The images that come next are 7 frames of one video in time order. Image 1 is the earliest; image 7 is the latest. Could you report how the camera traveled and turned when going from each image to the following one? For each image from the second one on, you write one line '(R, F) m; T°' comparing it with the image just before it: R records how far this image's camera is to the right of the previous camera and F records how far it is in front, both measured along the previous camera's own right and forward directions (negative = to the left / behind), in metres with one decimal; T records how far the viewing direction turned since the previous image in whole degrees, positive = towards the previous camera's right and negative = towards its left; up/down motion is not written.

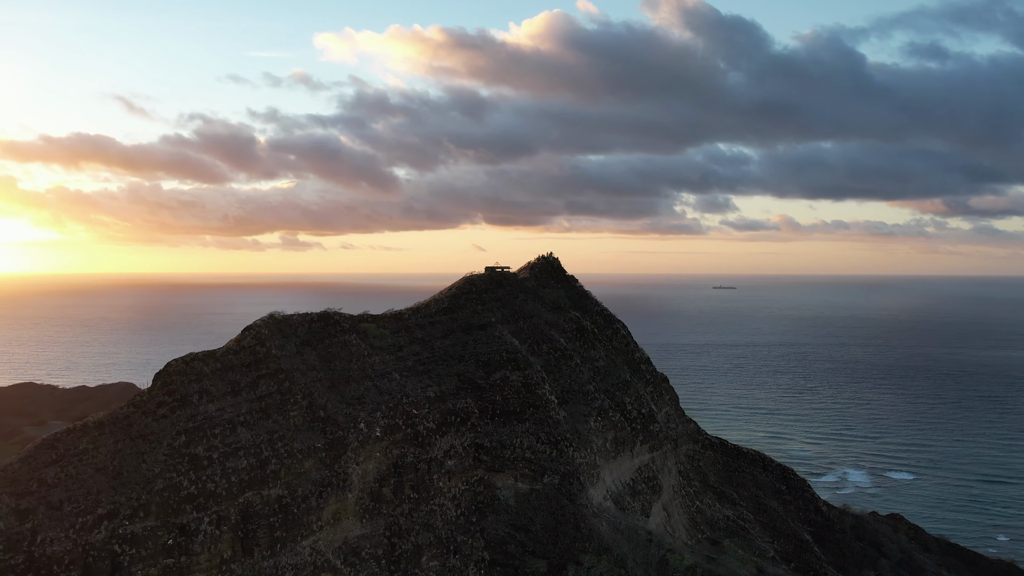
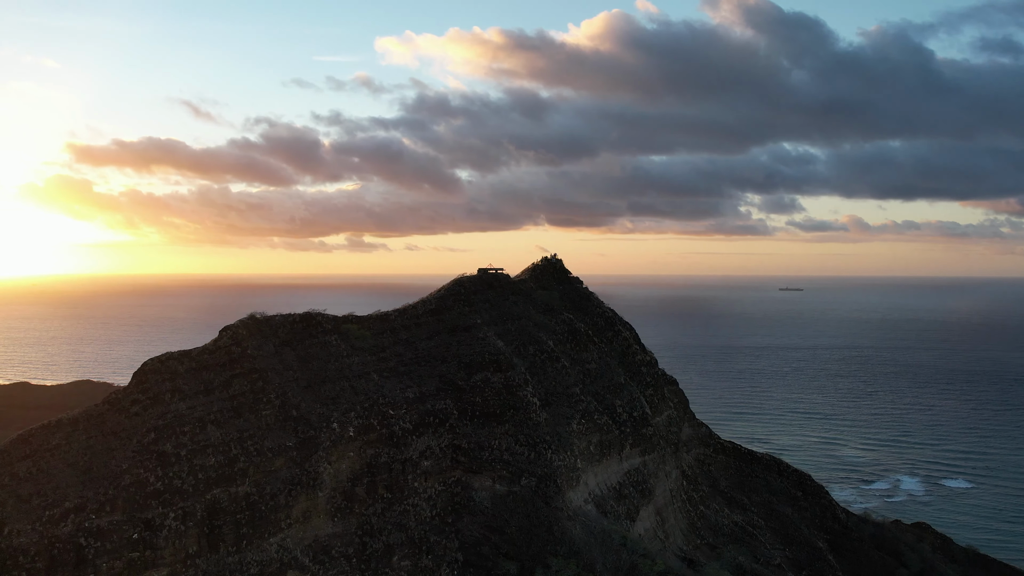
(+2.2, 0.0) m; -4°
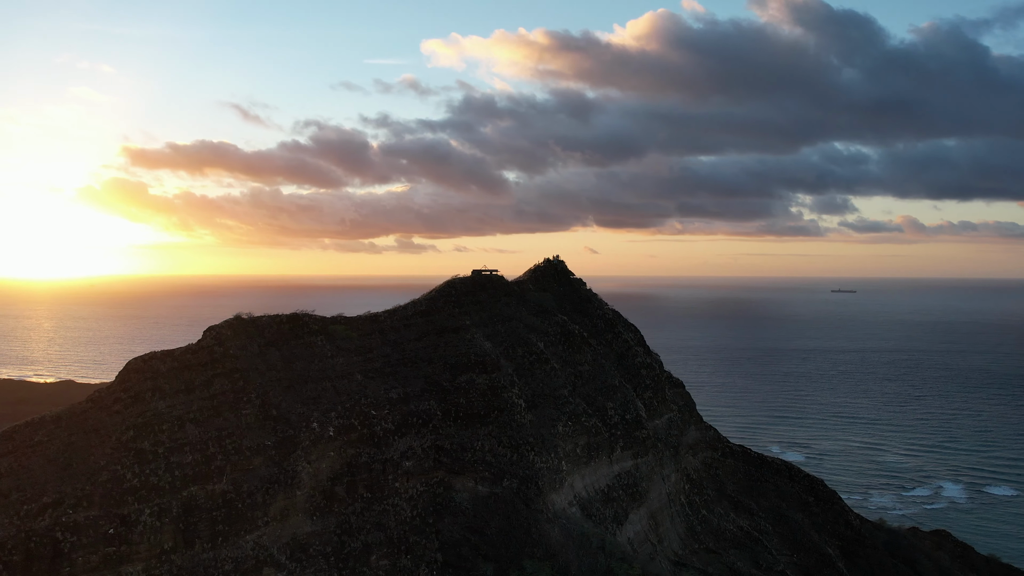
(+1.7, 0.0) m; -3°
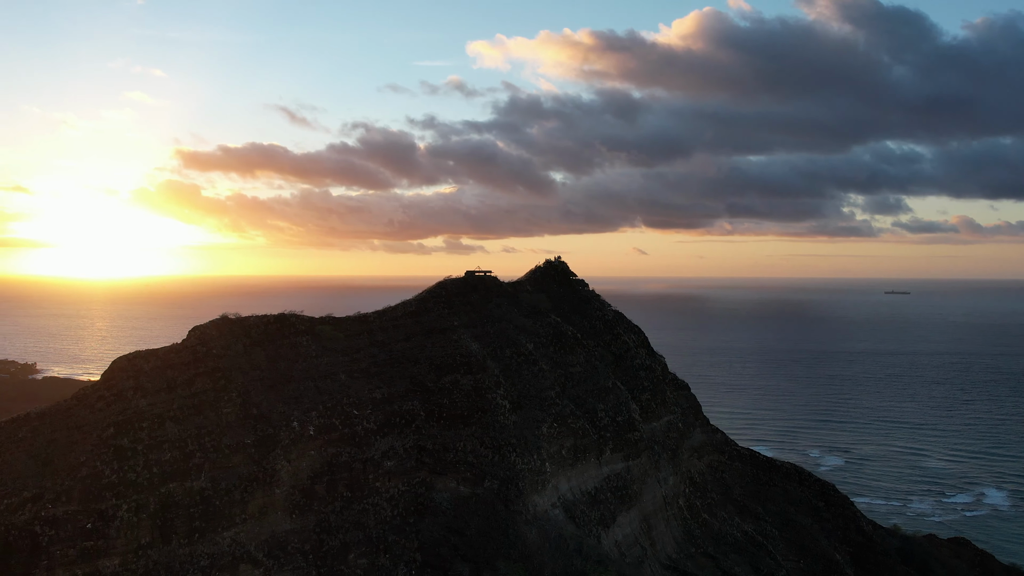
(+1.7, 0.0) m; -3°
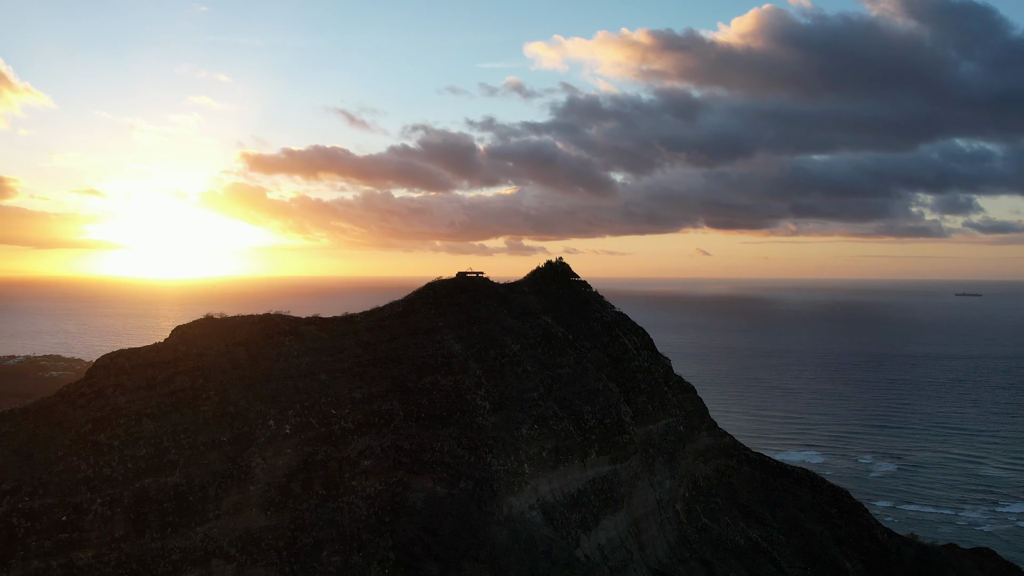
(+2.2, +0.1) m; -4°
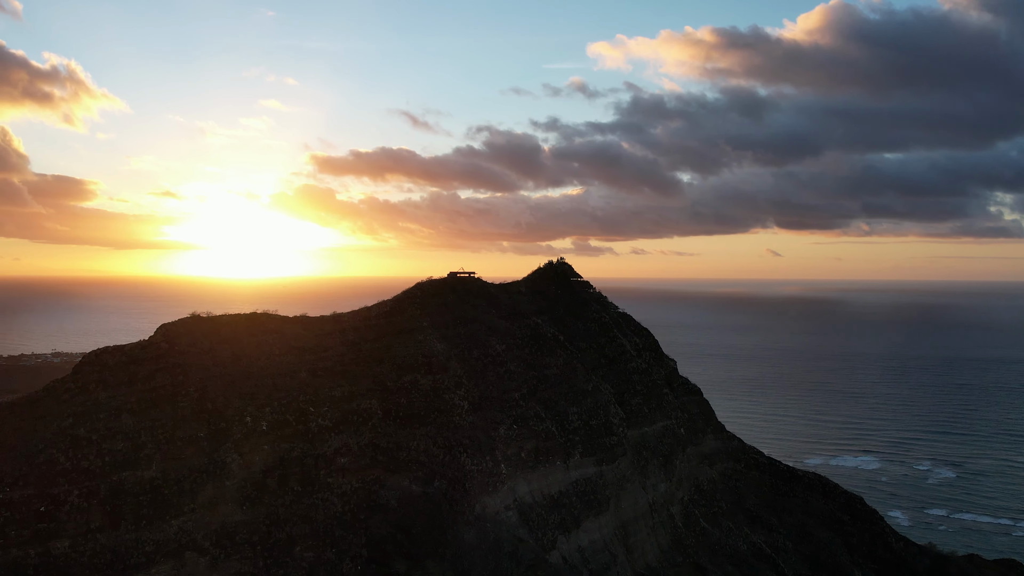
(+2.4, +0.1) m; -5°
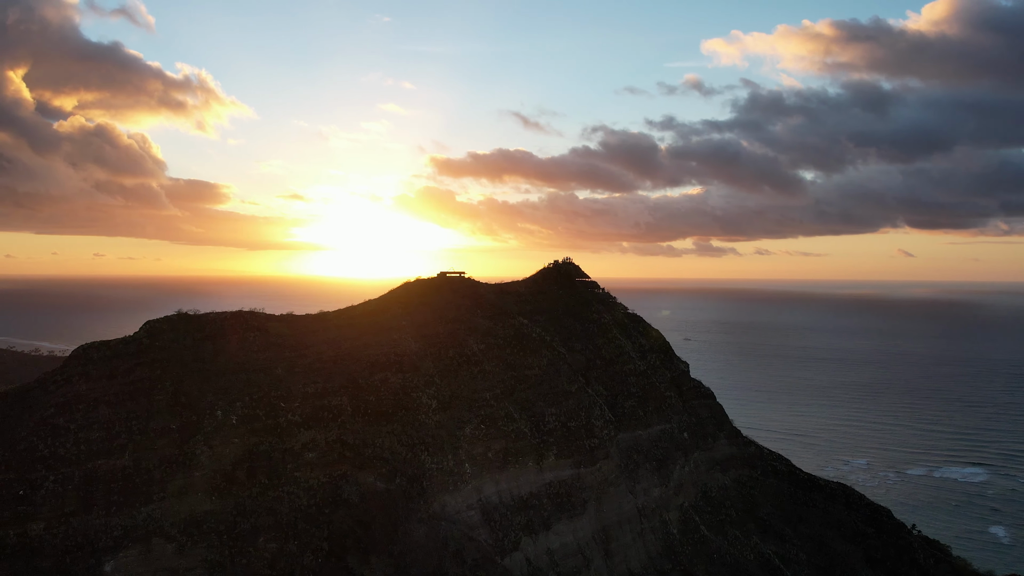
(+4.1, +0.4) m; -8°
